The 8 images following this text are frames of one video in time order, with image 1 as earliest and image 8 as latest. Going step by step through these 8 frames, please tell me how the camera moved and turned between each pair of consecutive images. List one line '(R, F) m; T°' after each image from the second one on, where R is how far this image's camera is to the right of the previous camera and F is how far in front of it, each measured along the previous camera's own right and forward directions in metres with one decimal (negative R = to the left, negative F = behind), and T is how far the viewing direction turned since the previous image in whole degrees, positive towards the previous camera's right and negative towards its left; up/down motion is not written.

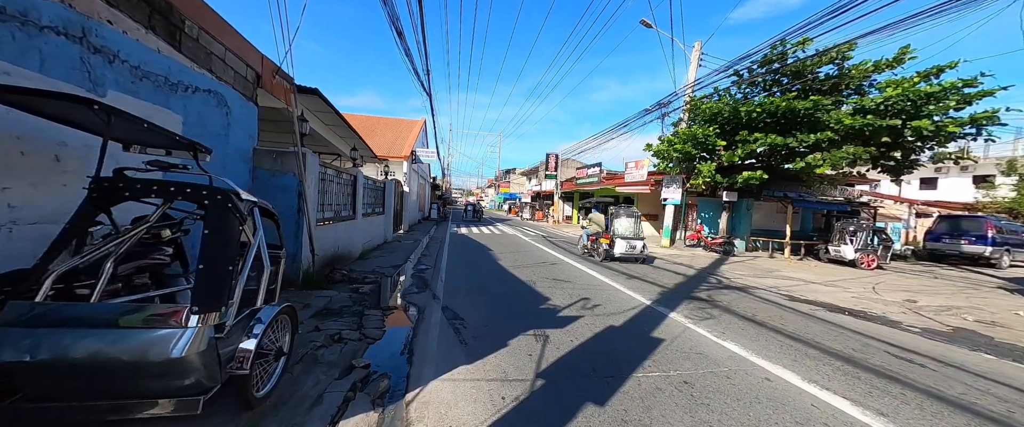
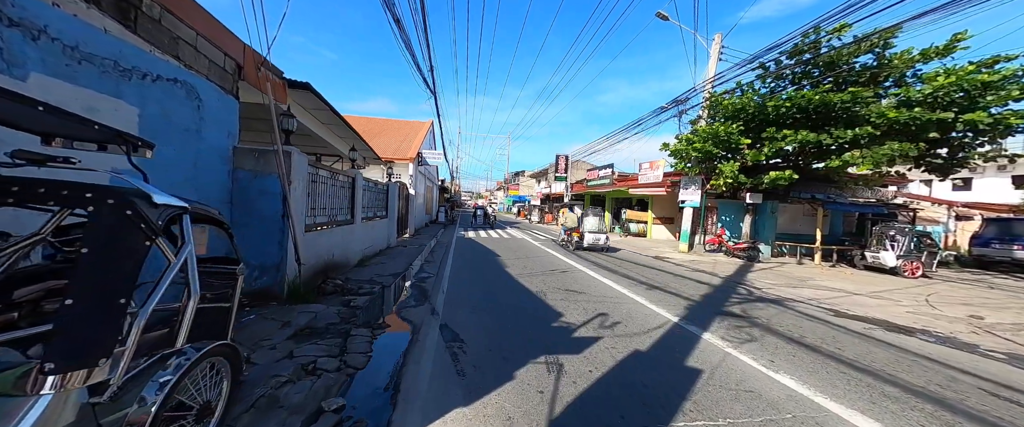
(0.0, +0.6) m; -2°
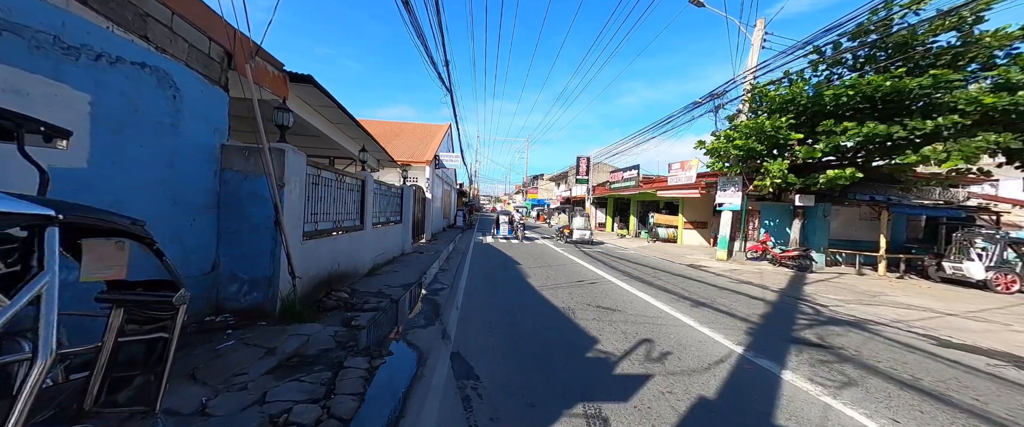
(-0.1, +0.8) m; -3°
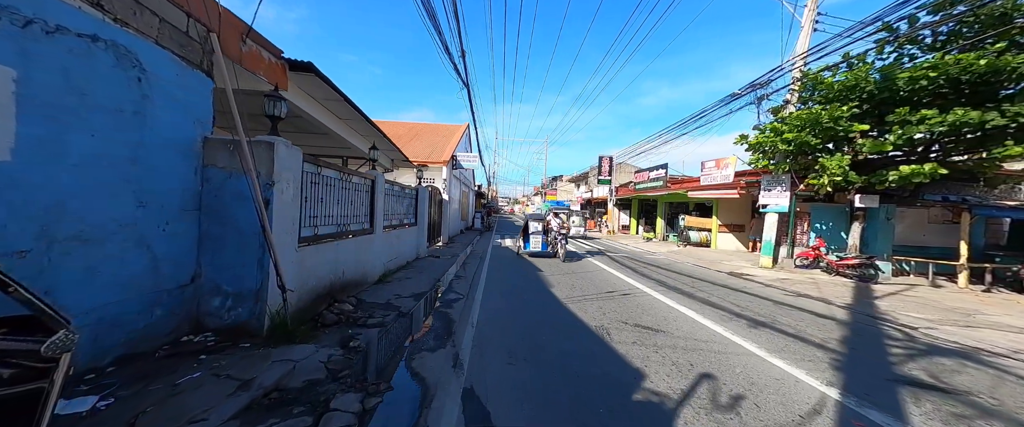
(-0.1, +0.8) m; -3°
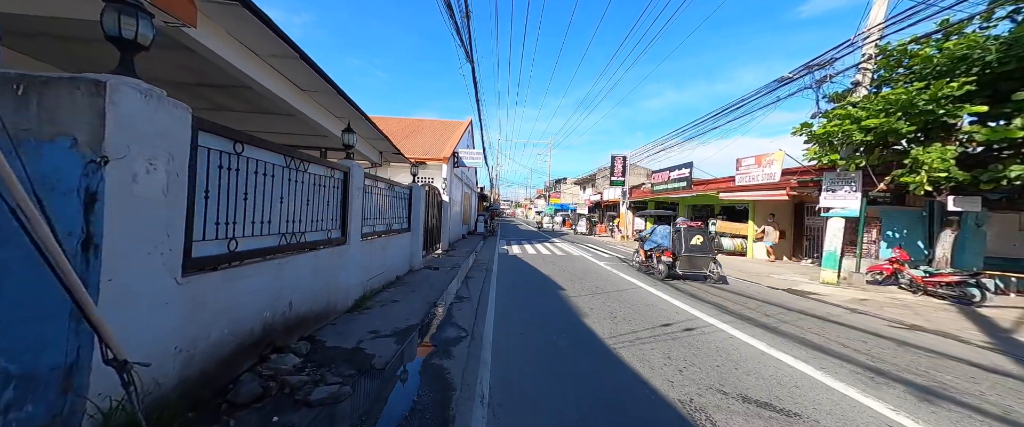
(-0.3, +1.8) m; 0°
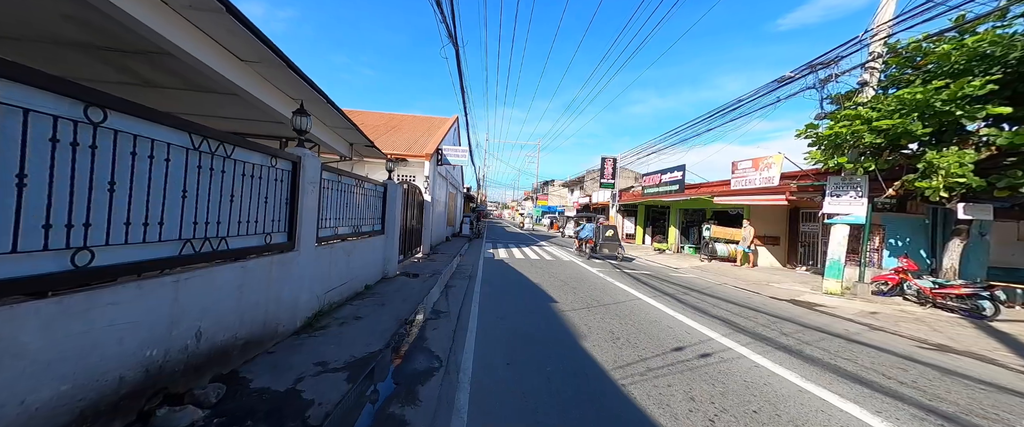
(0.0, +0.9) m; +2°
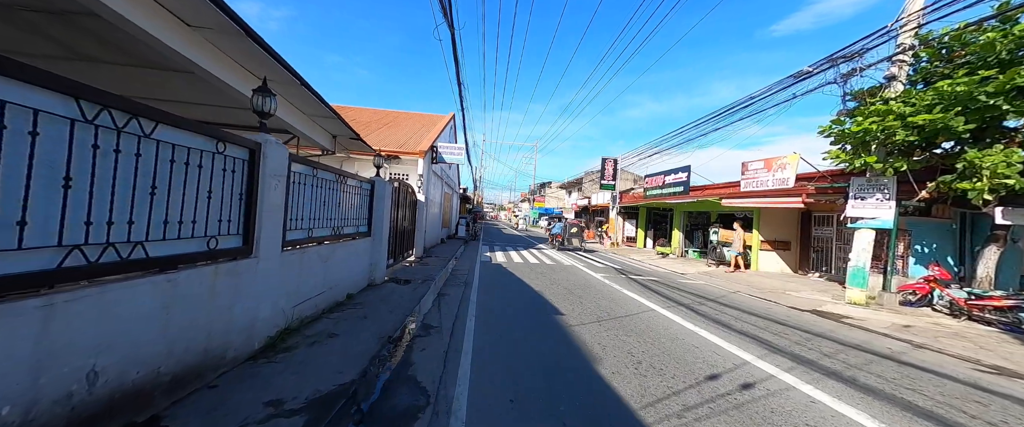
(-0.1, +0.7) m; +1°
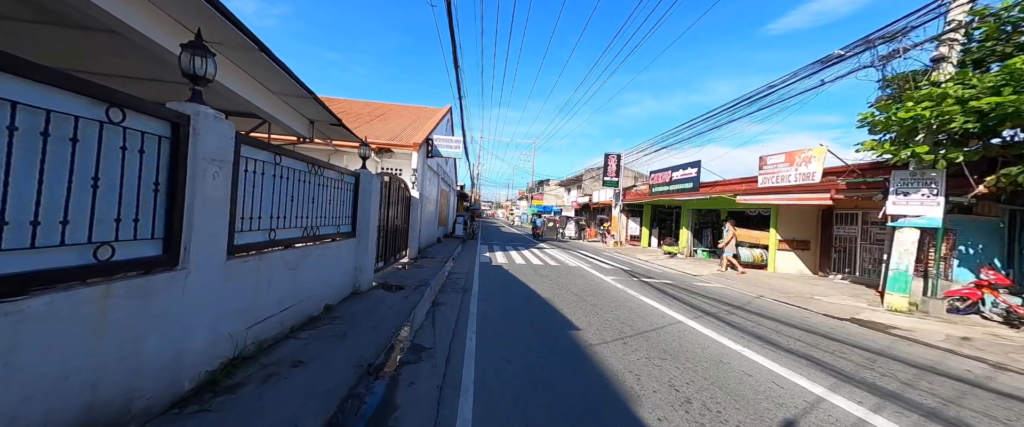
(-0.2, +0.9) m; +1°
